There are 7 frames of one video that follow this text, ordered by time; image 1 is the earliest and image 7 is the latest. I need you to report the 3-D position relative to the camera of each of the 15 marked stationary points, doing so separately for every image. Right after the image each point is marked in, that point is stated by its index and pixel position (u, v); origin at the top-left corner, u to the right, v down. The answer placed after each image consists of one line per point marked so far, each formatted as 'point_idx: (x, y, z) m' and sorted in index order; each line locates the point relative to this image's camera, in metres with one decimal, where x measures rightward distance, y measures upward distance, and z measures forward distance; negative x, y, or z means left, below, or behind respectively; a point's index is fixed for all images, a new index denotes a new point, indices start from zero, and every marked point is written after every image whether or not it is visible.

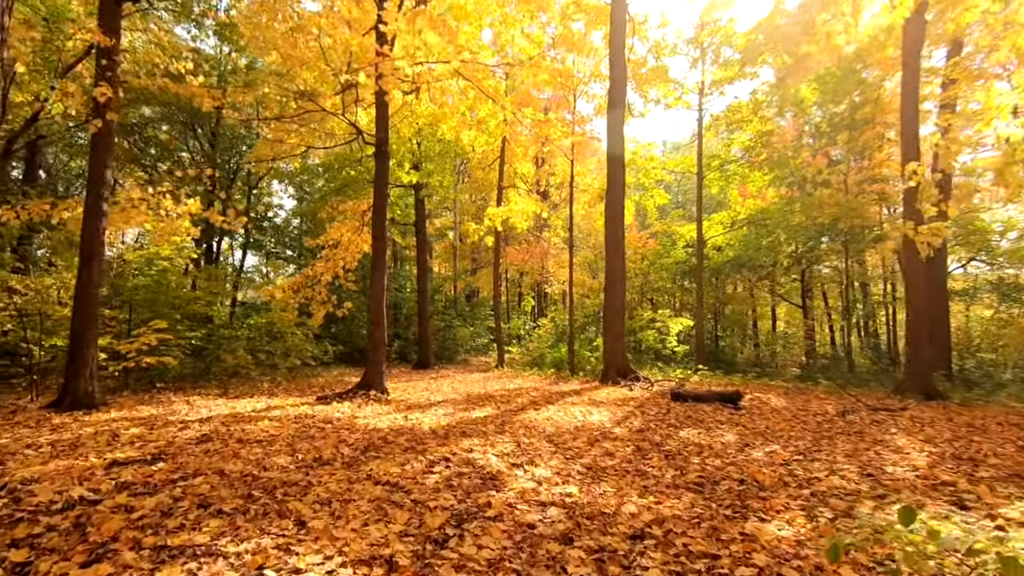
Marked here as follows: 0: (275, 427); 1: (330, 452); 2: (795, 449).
0: (-2.4, -1.4, +5.5) m
1: (-1.6, -1.4, +4.6) m
2: (+2.6, -1.5, +5.0) m
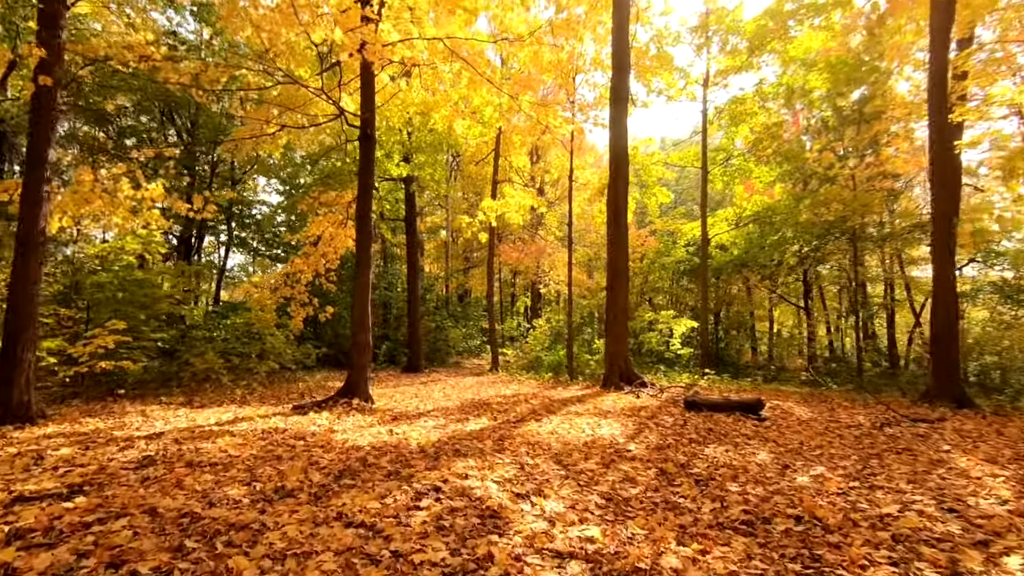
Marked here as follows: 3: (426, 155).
0: (-2.4, -1.4, +4.7) m
1: (-1.5, -1.4, +3.8) m
2: (+2.6, -1.5, +4.3) m
3: (-2.2, +3.3, +13.7) m
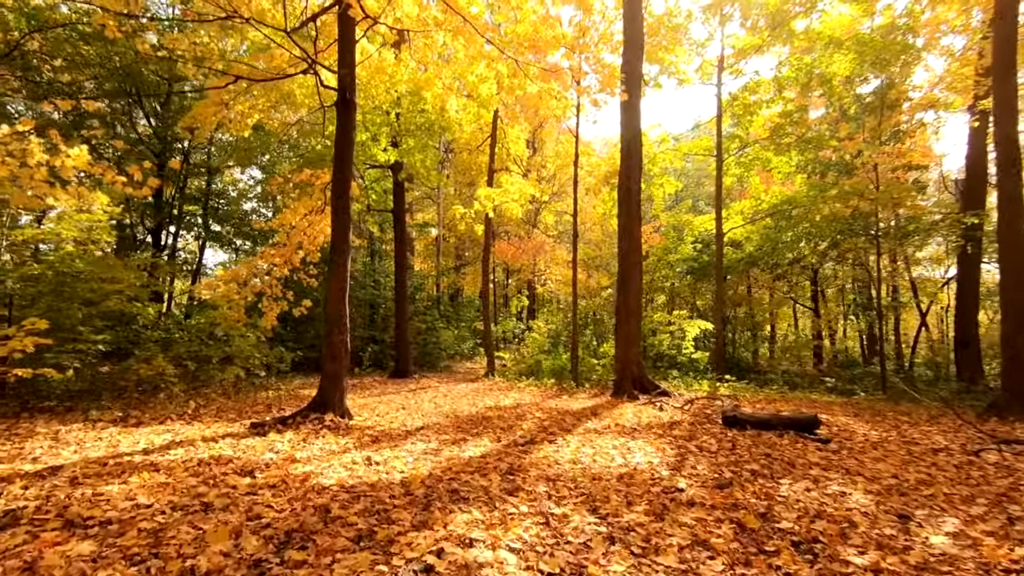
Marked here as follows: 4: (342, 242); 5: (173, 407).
0: (-2.3, -1.3, +3.5) m
1: (-1.4, -1.3, +2.6) m
2: (+2.8, -1.4, +3.1) m
3: (-2.2, +3.4, +12.4) m
4: (-2.1, +0.6, +6.6) m
5: (-4.2, -1.5, +6.7) m
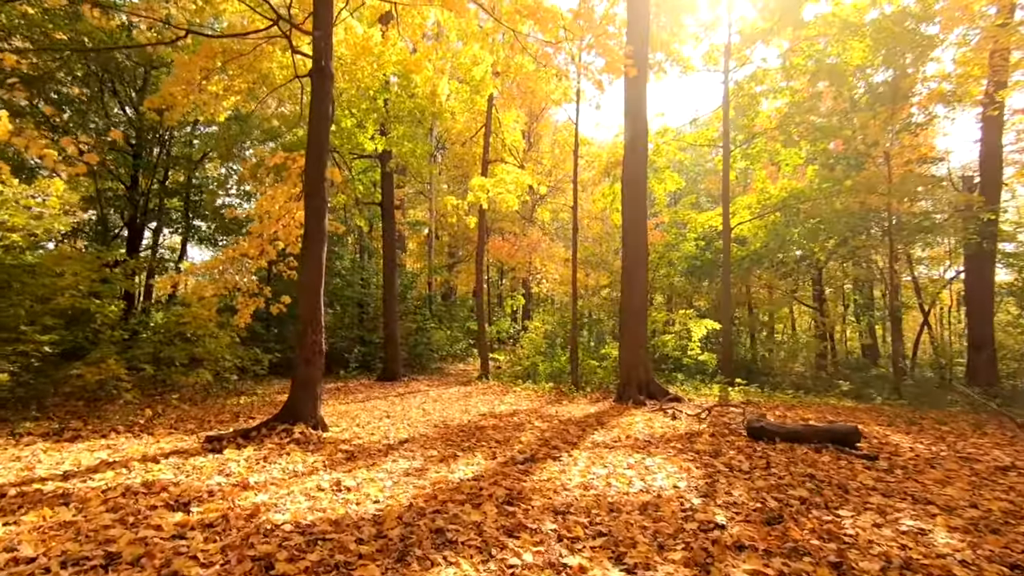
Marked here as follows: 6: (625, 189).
0: (-2.3, -1.2, +2.7) m
1: (-1.4, -1.2, +1.8) m
2: (+2.8, -1.3, +2.4) m
3: (-2.3, +3.5, +11.7) m
4: (-2.1, +0.6, +5.9) m
5: (-4.2, -1.4, +5.9) m
6: (+2.0, +1.7, +9.4) m
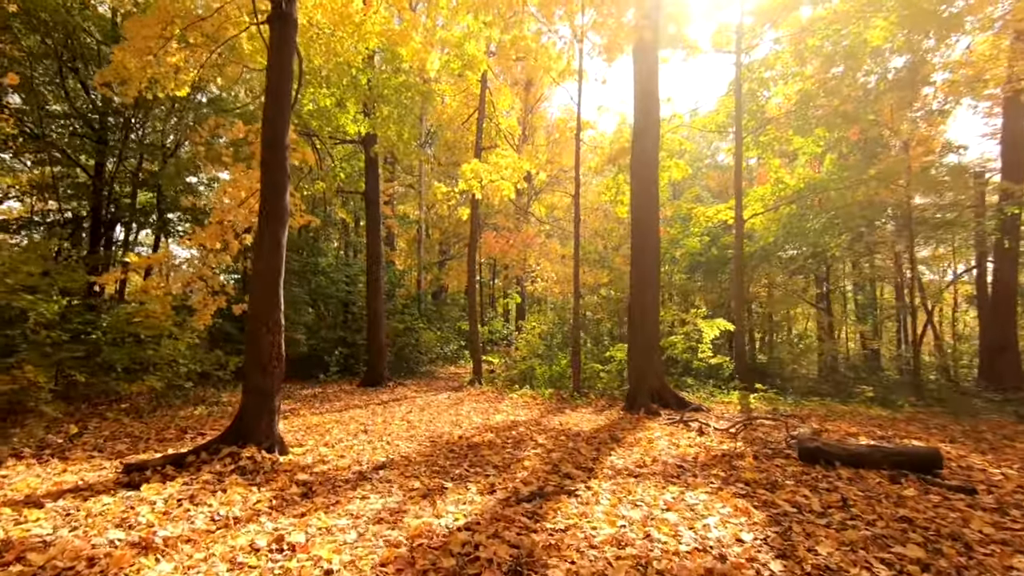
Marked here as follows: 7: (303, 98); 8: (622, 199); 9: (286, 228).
0: (-2.3, -1.1, +1.7) m
1: (-1.3, -1.1, +0.8) m
2: (+2.8, -1.2, +1.4) m
3: (-2.4, +3.5, +10.6) m
4: (-2.1, +0.7, +4.8) m
5: (-4.2, -1.3, +4.8) m
6: (+1.9, +1.8, +8.4) m
7: (-4.0, +3.6, +10.3) m
8: (+2.5, +2.0, +12.6) m
9: (-2.1, +0.5, +4.9) m
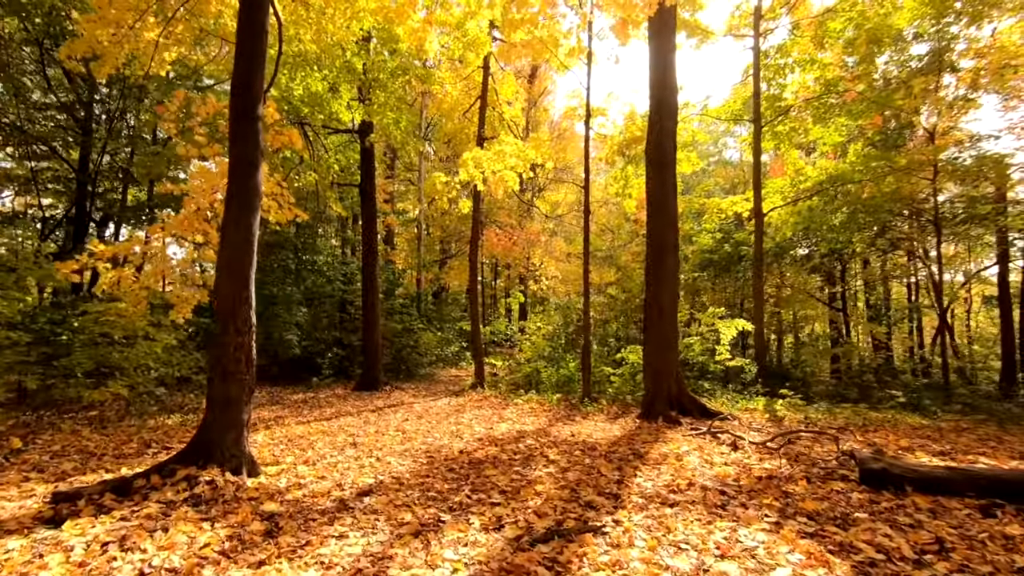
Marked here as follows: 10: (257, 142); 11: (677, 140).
0: (-2.2, -1.1, +1.0) m
1: (-1.3, -1.0, +0.1) m
2: (+2.9, -1.2, +0.7) m
3: (-2.3, +3.6, +10.0) m
4: (-2.0, +0.8, +4.1) m
5: (-4.2, -1.3, +4.1) m
6: (+2.0, +1.8, +7.8) m
7: (-3.9, +3.7, +9.6) m
8: (+2.6, +2.1, +11.9) m
9: (-2.0, +0.6, +4.3) m
10: (-2.0, +1.1, +4.2) m
11: (+2.4, +2.1, +7.7) m
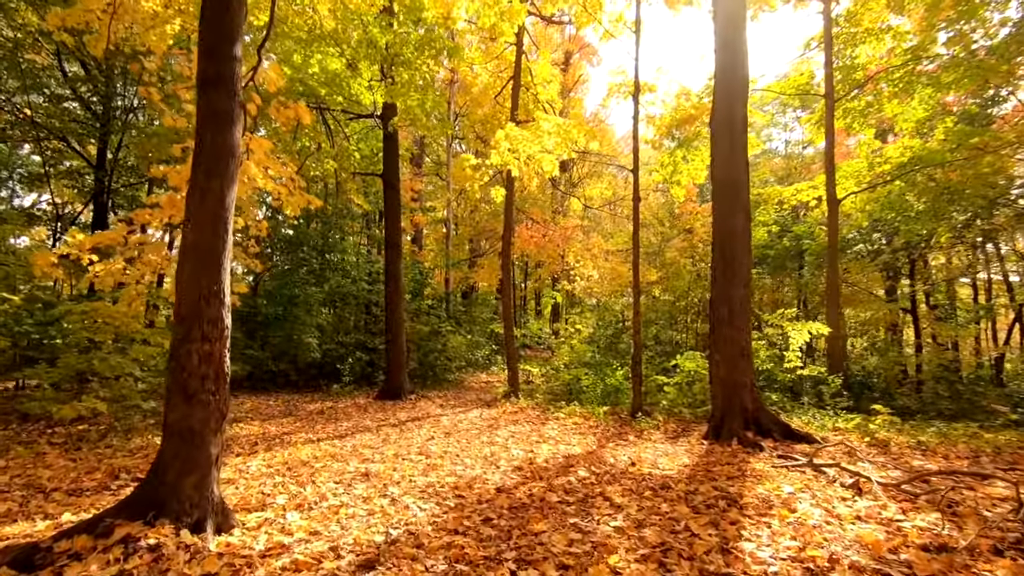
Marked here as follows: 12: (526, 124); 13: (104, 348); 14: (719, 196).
0: (-2.0, -1.0, 0.0) m
1: (-1.2, -1.0, -0.9) m
2: (+3.0, -1.1, -0.5) m
3: (-1.7, +3.6, +9.0) m
4: (-1.7, +0.8, +3.2) m
5: (-3.8, -1.2, +3.3) m
6: (+2.5, +1.9, +6.6) m
7: (-3.3, +3.7, +8.8) m
8: (+3.3, +2.1, +10.6) m
9: (-1.7, +0.6, +3.3) m
10: (-1.7, +1.2, +3.3) m
11: (+2.9, +2.2, +6.5) m
12: (+0.3, +3.0, +10.0) m
13: (-4.7, -0.7, +6.3) m
14: (+2.5, +1.1, +6.5) m
